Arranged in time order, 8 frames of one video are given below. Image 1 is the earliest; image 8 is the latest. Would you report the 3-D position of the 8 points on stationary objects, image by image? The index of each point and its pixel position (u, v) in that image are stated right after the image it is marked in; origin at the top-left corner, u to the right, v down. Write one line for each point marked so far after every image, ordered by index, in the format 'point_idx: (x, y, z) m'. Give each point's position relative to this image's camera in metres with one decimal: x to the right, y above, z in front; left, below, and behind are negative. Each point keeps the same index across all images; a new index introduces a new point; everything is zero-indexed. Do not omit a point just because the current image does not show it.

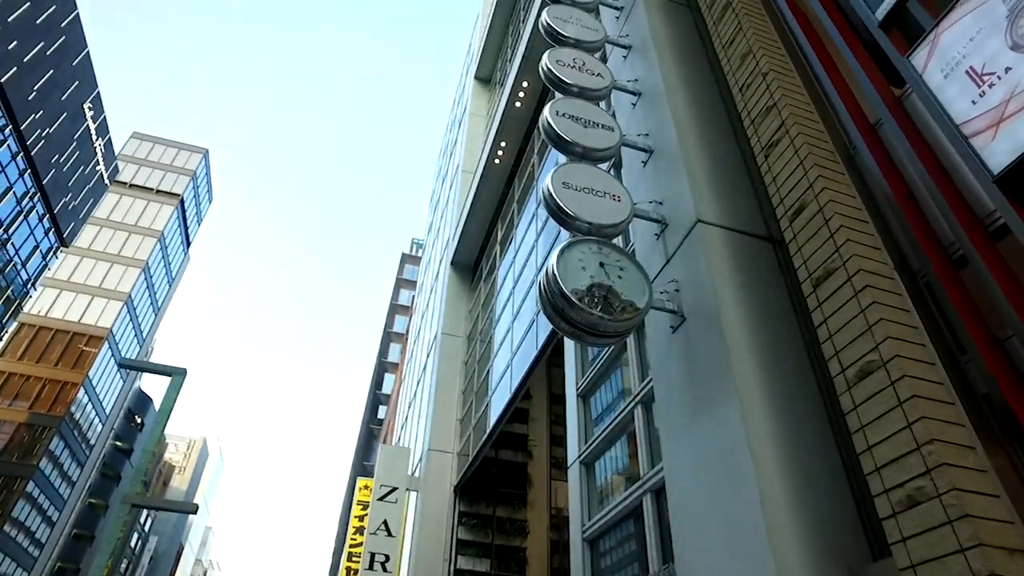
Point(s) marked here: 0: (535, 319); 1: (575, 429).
0: (+0.5, -0.6, +13.4) m
1: (+0.9, -2.0, +9.4) m
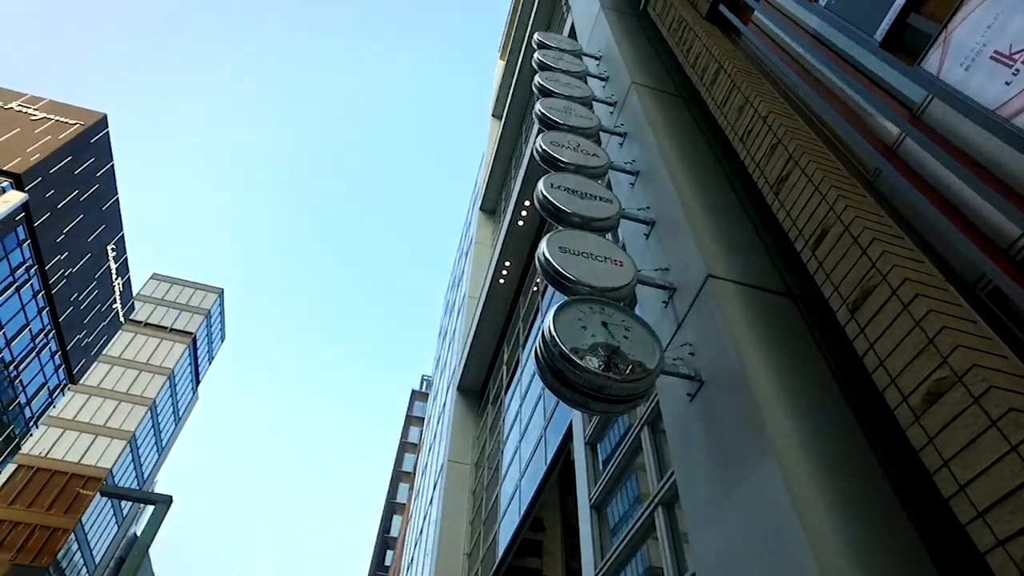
0: (+0.6, -2.7, +12.4) m
1: (+1.0, -3.2, +8.3) m
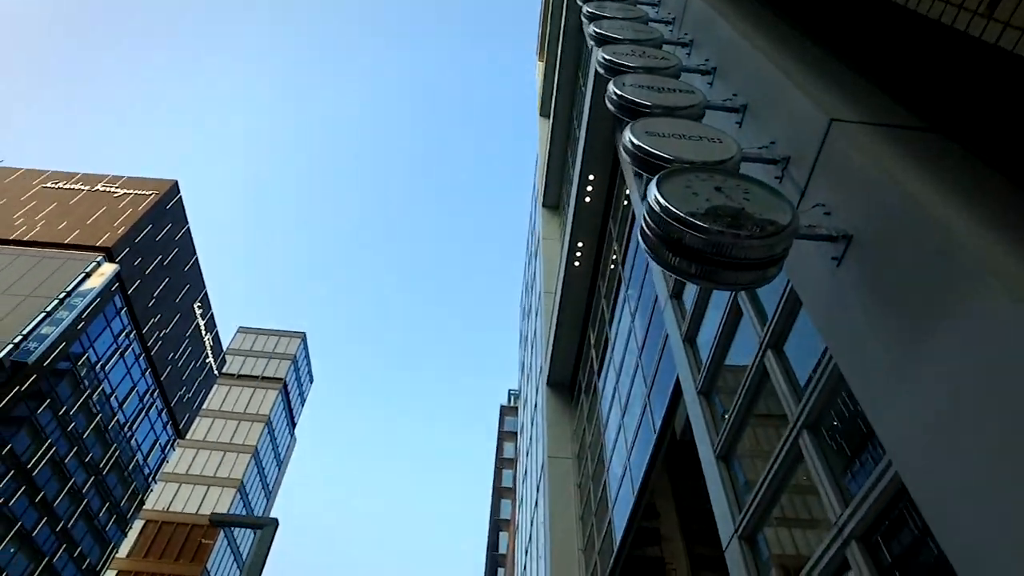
0: (+2.4, -1.9, +11.5) m
1: (+2.4, -2.4, +7.4) m
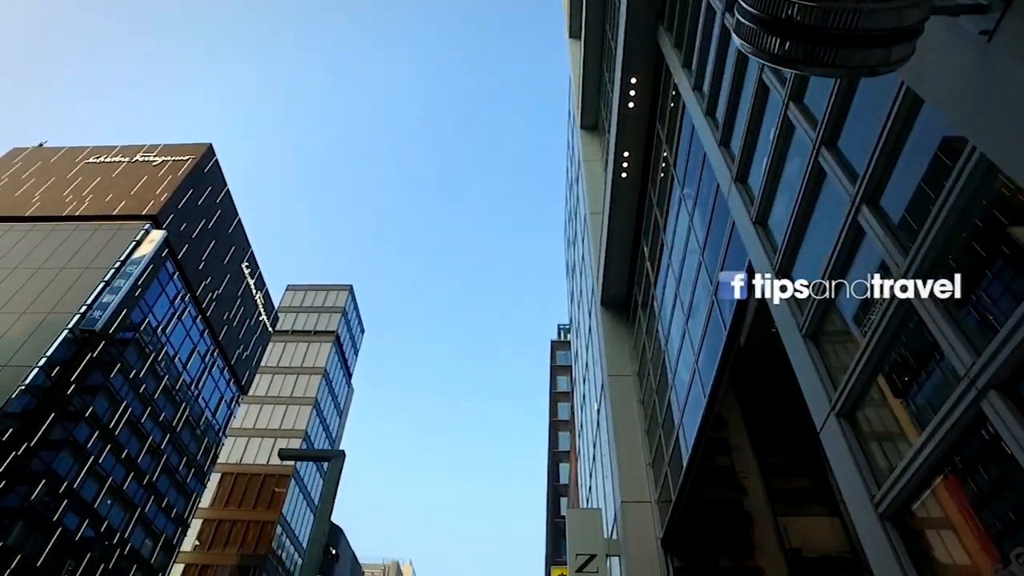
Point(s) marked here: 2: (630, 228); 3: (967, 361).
0: (+3.4, -0.2, +10.9) m
1: (+3.1, -1.0, +6.8) m
2: (+3.3, +1.7, +18.4) m
3: (+3.1, -0.5, +4.5) m
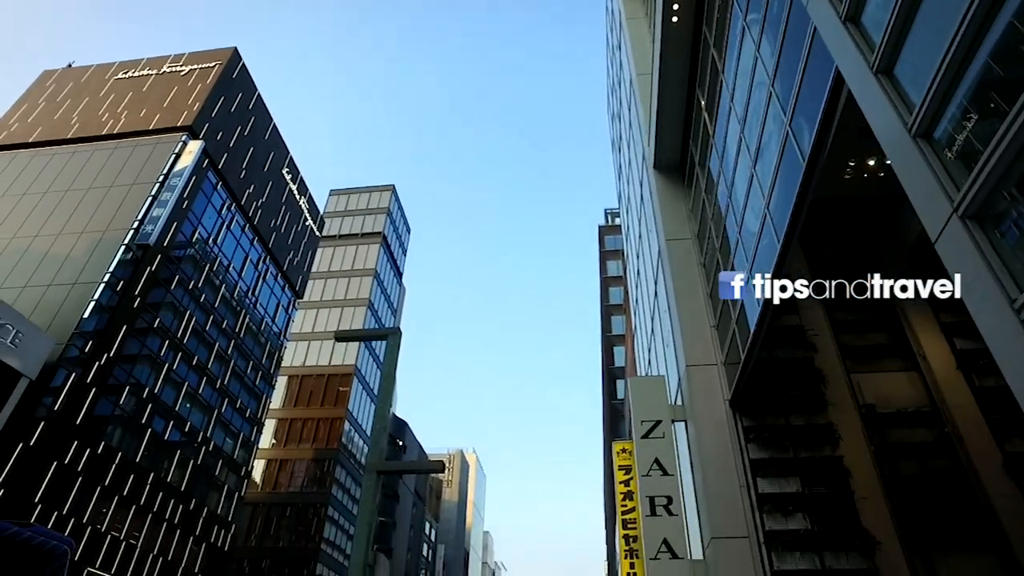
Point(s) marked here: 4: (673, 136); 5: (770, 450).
0: (+4.1, +2.4, +9.7) m
1: (+3.7, +0.9, +5.8) m
2: (+4.4, +5.3, +16.9) m
3: (+3.5, +1.0, +3.5) m
4: (+4.4, +4.2, +18.3) m
5: (+5.5, -3.4, +13.9) m
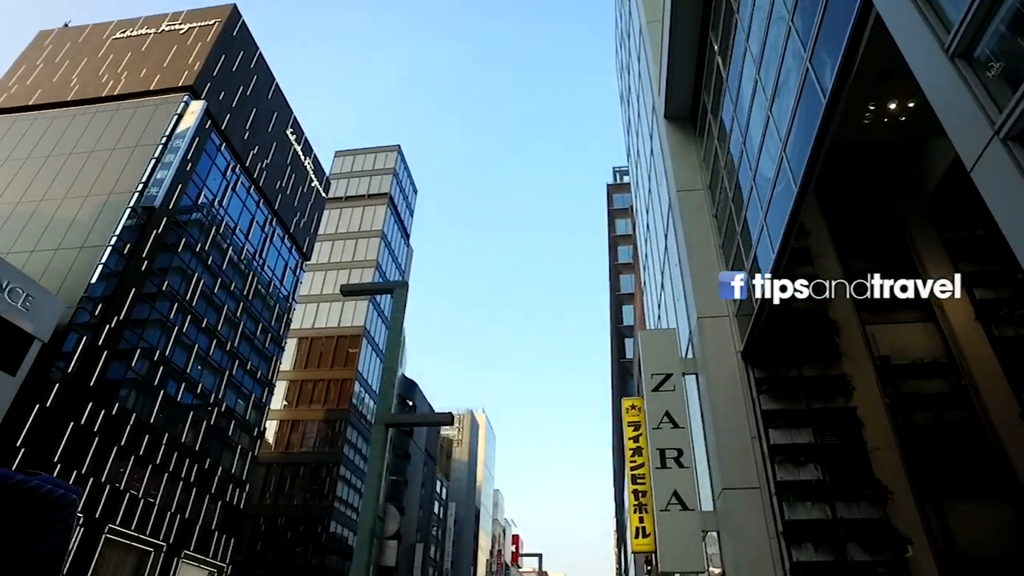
0: (+4.2, +3.1, +9.3) m
1: (+3.7, +1.5, +5.5) m
2: (+4.5, +6.5, +16.2) m
3: (+3.5, +1.5, +3.1) m
4: (+4.6, +5.5, +17.7) m
5: (+5.7, -2.4, +13.8) m
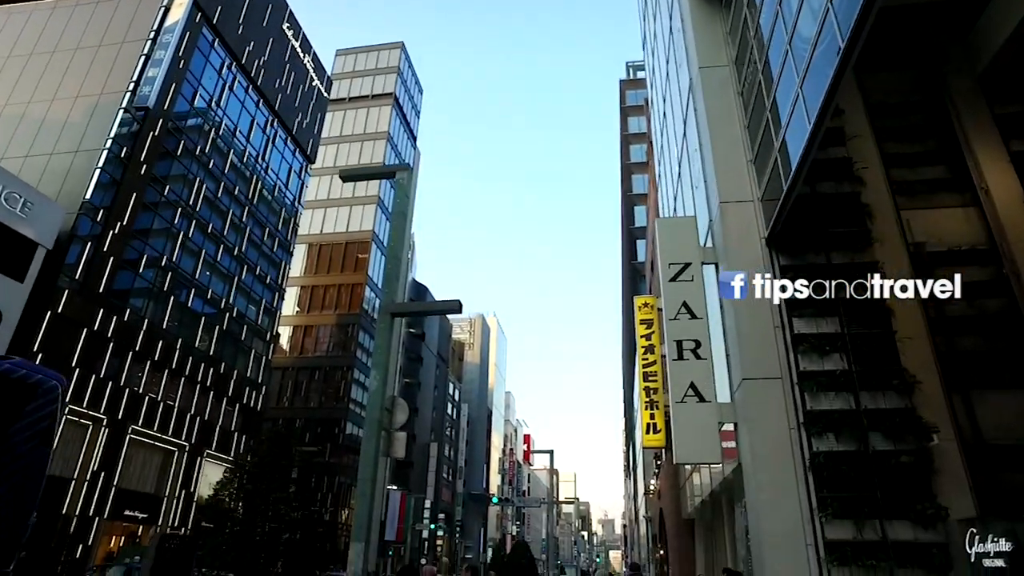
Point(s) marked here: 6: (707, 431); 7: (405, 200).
0: (+4.3, +4.8, +7.9) m
1: (+3.8, +2.6, +4.3) m
2: (+4.7, +9.1, +14.3) m
3: (+3.5, +2.3, +2.0) m
4: (+4.8, +8.3, +15.9) m
5: (+5.9, 0.0, +13.0) m
6: (+3.9, -2.9, +13.3) m
7: (-2.0, +1.6, +12.1) m
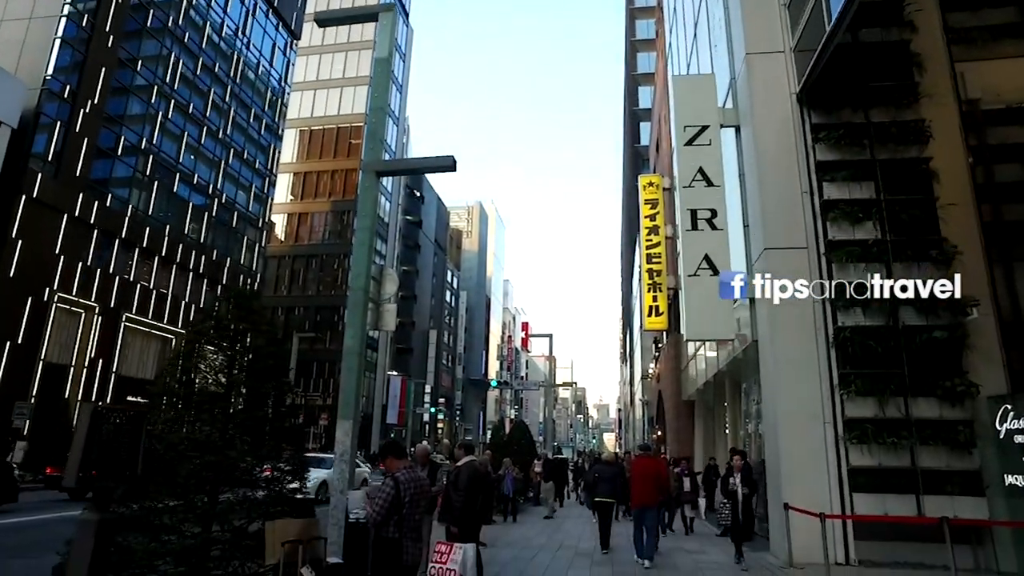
0: (+4.3, +6.4, +5.7) m
1: (+3.8, +3.7, +2.6) m
2: (+4.7, +11.6, +11.4) m
3: (+3.6, +2.9, +0.3) m
4: (+4.8, +11.1, +13.1) m
5: (+5.9, +2.4, +11.6) m
6: (+3.9, -0.4, +12.4) m
7: (-2.0, +3.9, +10.4) m
